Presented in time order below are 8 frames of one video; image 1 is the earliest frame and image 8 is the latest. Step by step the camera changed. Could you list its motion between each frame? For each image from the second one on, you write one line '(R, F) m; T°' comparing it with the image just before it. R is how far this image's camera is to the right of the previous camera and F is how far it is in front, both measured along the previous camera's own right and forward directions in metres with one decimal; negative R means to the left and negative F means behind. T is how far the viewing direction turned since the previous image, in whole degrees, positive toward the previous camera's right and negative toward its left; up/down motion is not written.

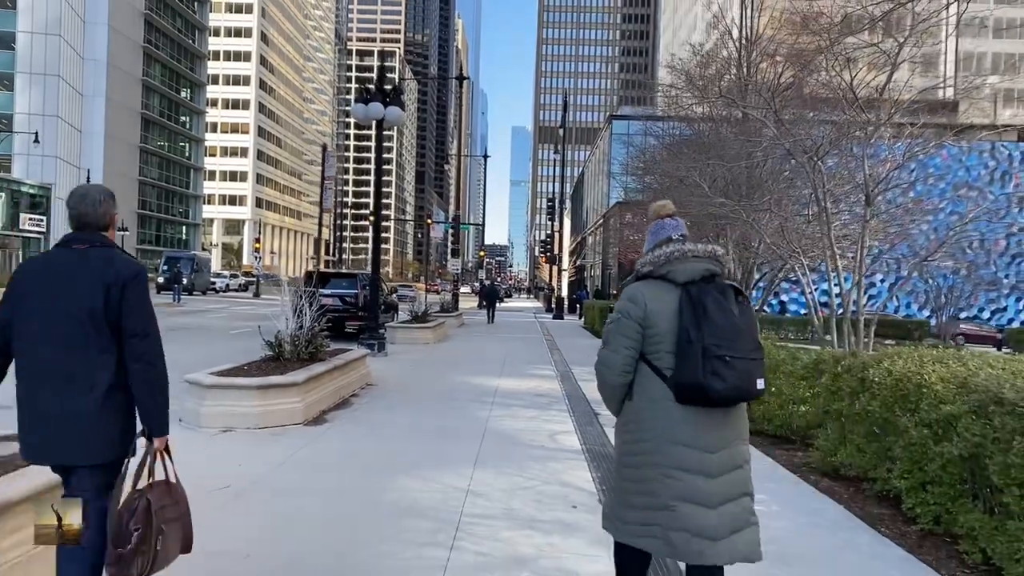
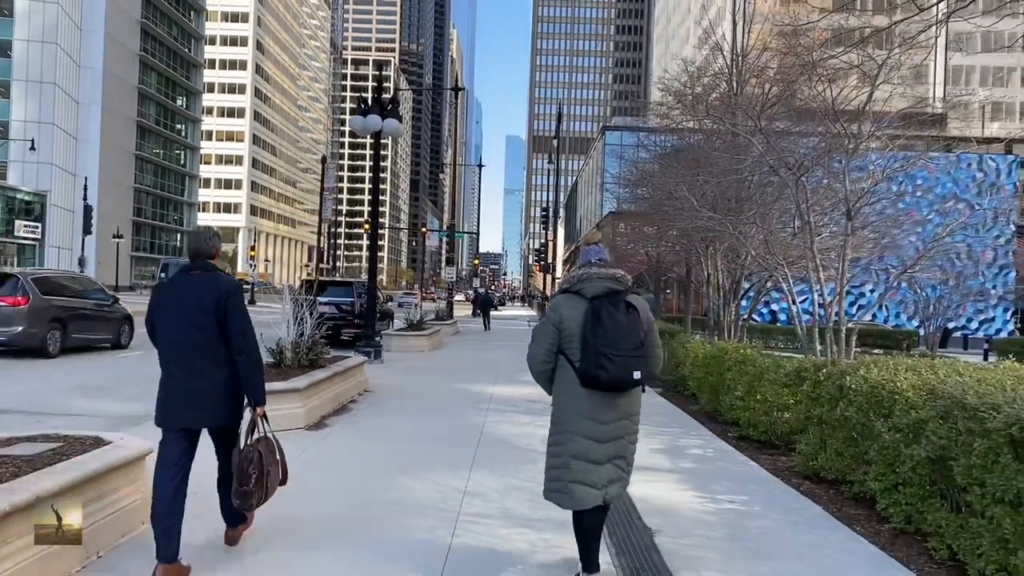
(0.0, -0.3) m; 0°
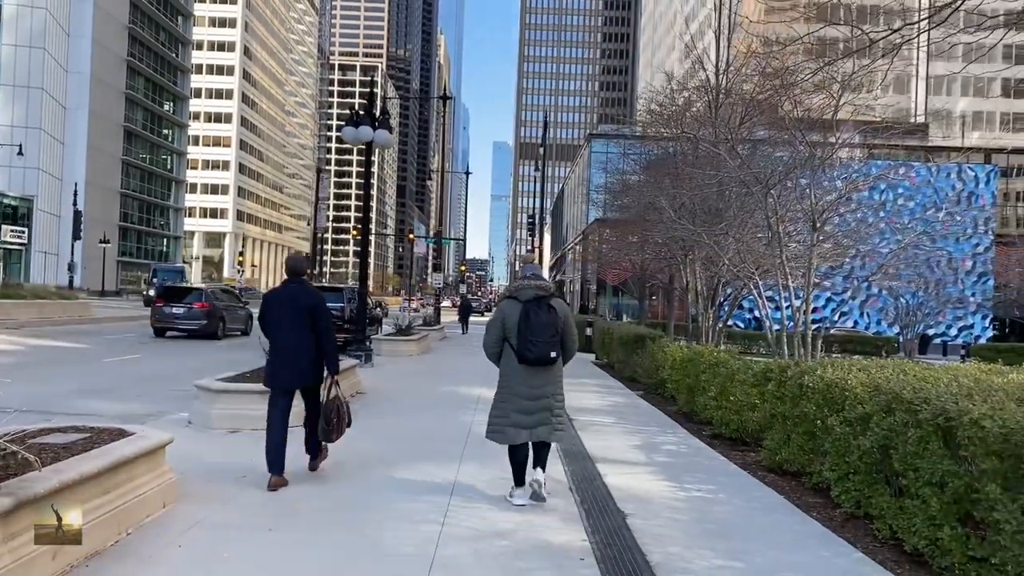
(0.0, -0.5) m; +1°
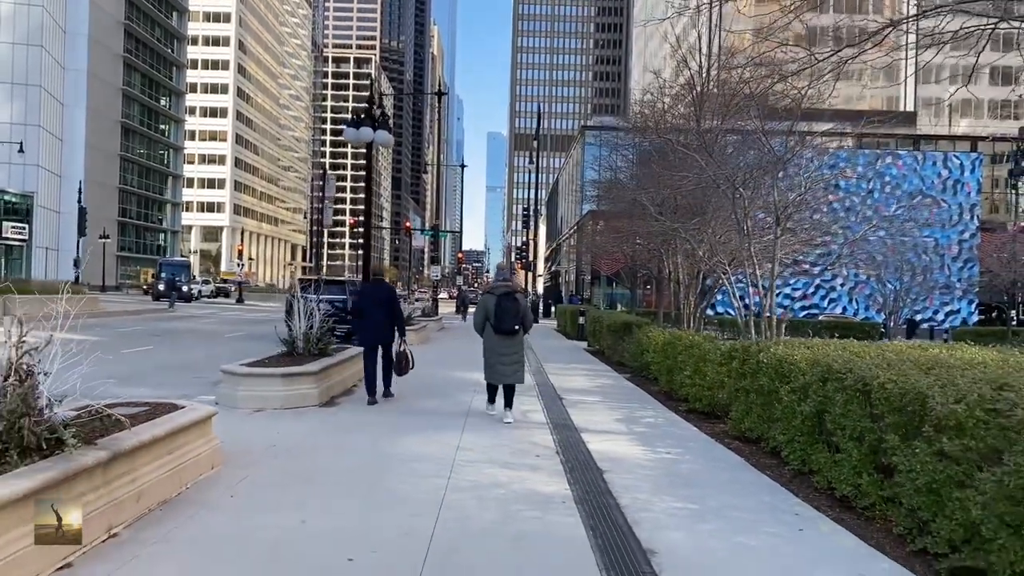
(0.0, -0.9) m; 0°
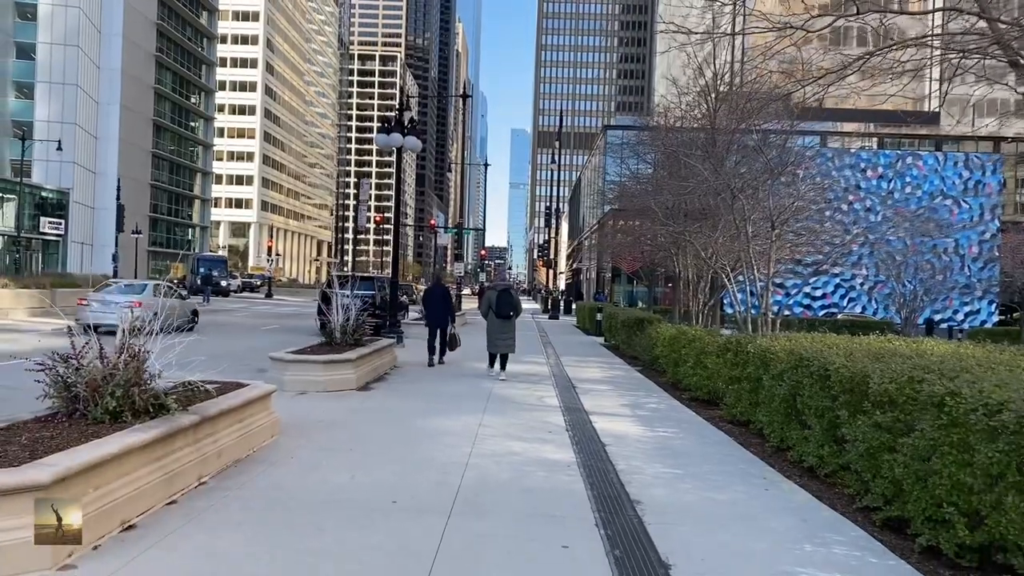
(+0.1, -1.0) m; -2°
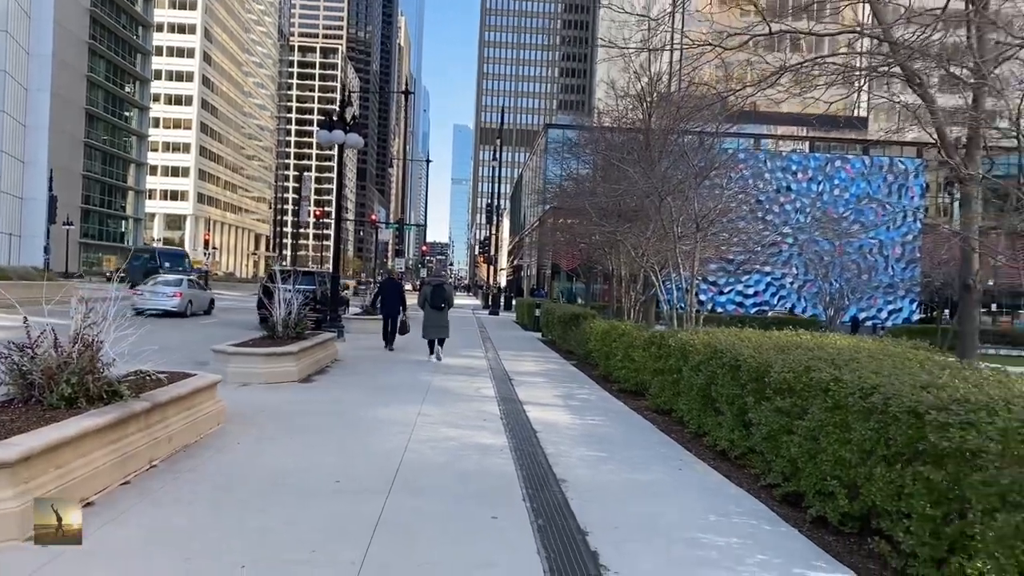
(0.0, -0.4) m; +4°
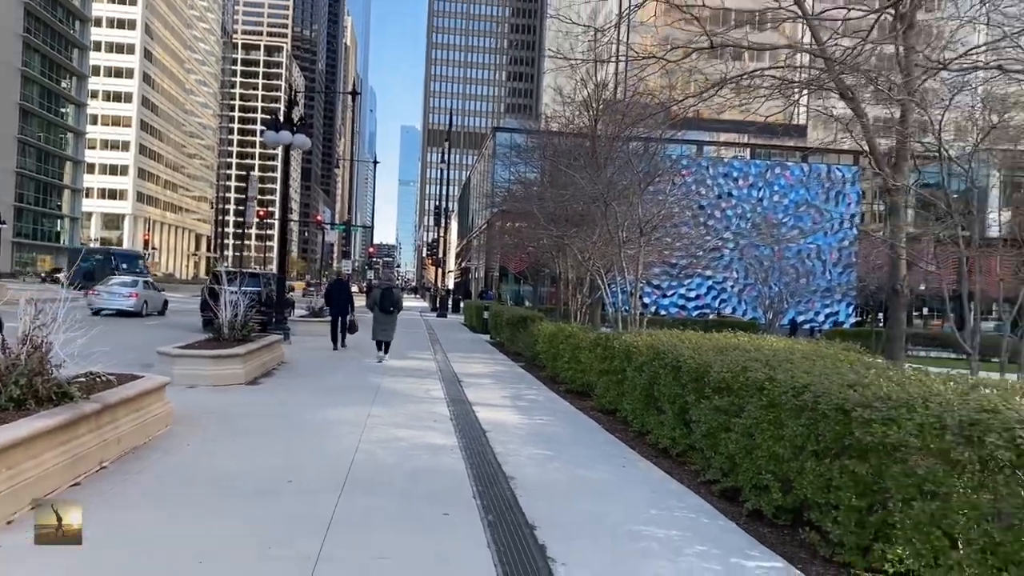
(0.0, -0.2) m; +4°
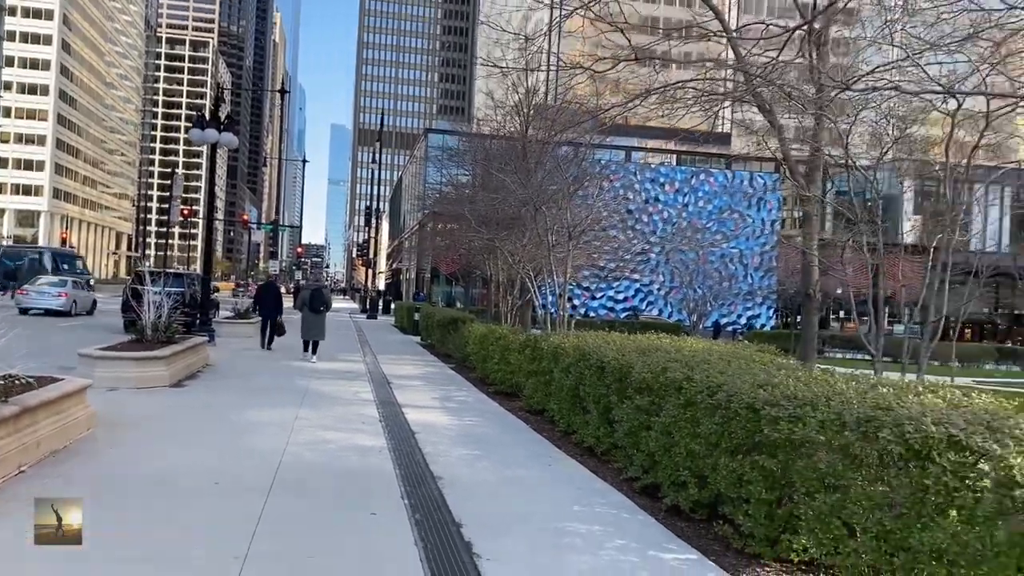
(0.0, -0.1) m; +5°
